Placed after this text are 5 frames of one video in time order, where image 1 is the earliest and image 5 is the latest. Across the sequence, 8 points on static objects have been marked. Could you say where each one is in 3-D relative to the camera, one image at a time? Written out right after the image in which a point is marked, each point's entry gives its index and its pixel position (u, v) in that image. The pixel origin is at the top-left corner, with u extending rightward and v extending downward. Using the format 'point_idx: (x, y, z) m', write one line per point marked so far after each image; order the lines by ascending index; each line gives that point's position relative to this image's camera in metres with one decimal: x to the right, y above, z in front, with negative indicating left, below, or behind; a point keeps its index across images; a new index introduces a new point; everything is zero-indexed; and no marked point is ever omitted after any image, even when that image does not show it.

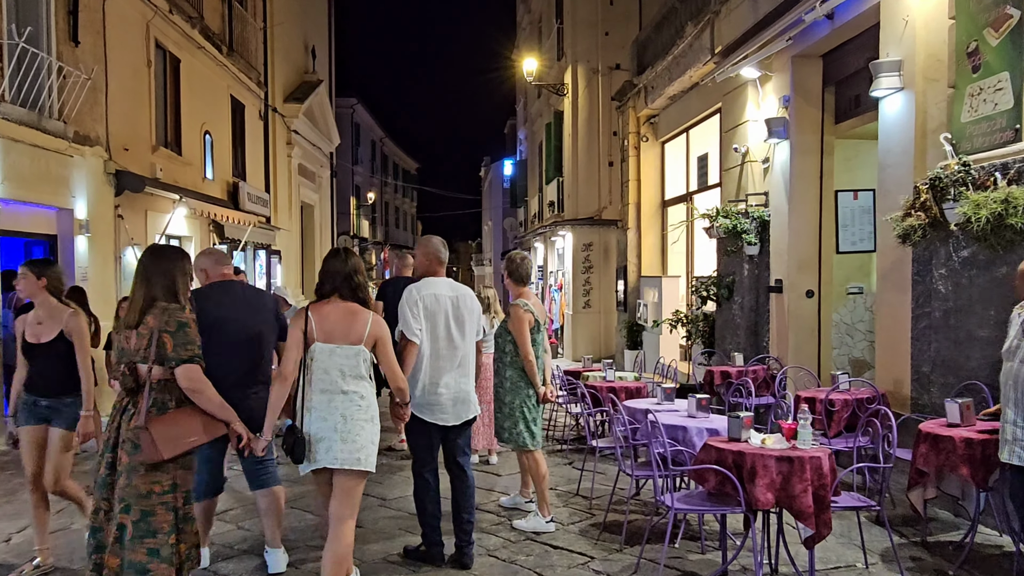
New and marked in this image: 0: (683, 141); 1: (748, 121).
0: (+3.0, +2.6, +12.2) m
1: (+2.8, +2.0, +8.2) m
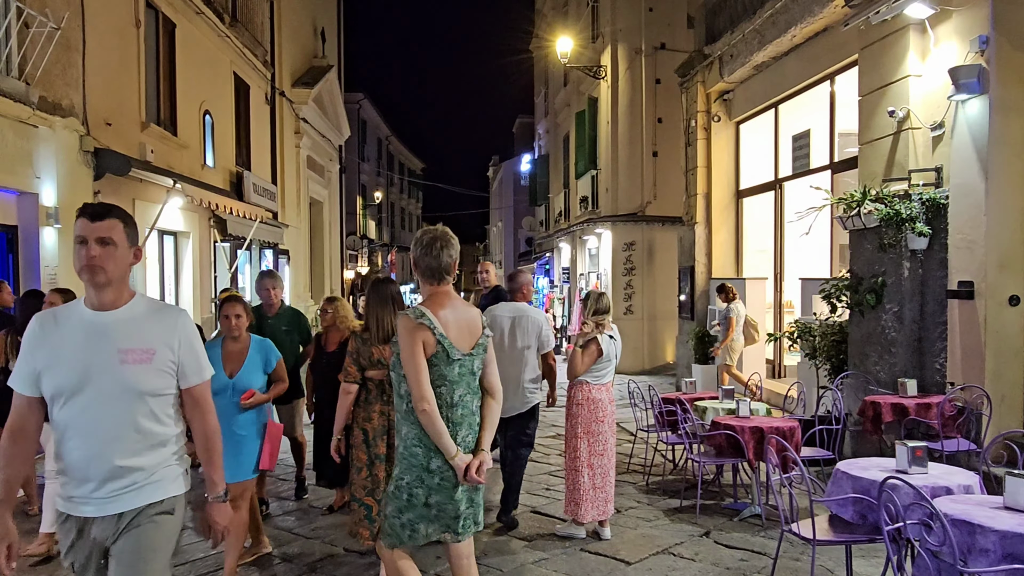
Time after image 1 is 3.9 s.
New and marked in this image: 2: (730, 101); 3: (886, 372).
0: (+3.9, +2.6, +10.3) m
1: (+3.7, +2.0, +6.3) m
2: (+3.6, +3.1, +11.4) m
3: (+3.5, -0.8, +6.5) m
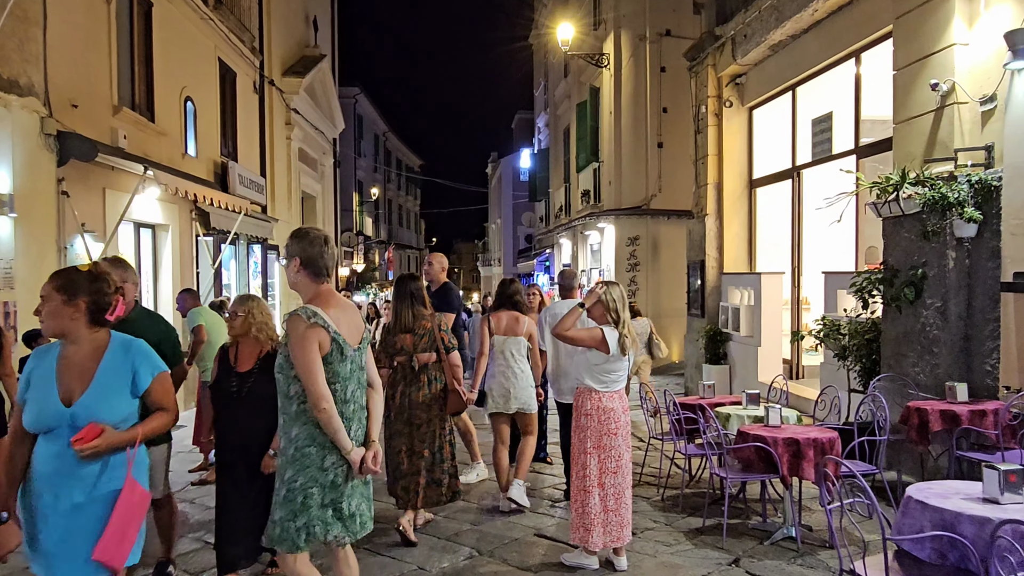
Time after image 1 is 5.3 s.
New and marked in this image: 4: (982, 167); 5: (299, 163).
0: (+3.9, +2.6, +9.7) m
1: (+3.7, +2.0, +5.7) m
2: (+3.6, +3.2, +10.7) m
3: (+3.5, -0.7, +5.9) m
4: (+3.8, +1.0, +5.6) m
5: (-5.8, +3.4, +18.6) m
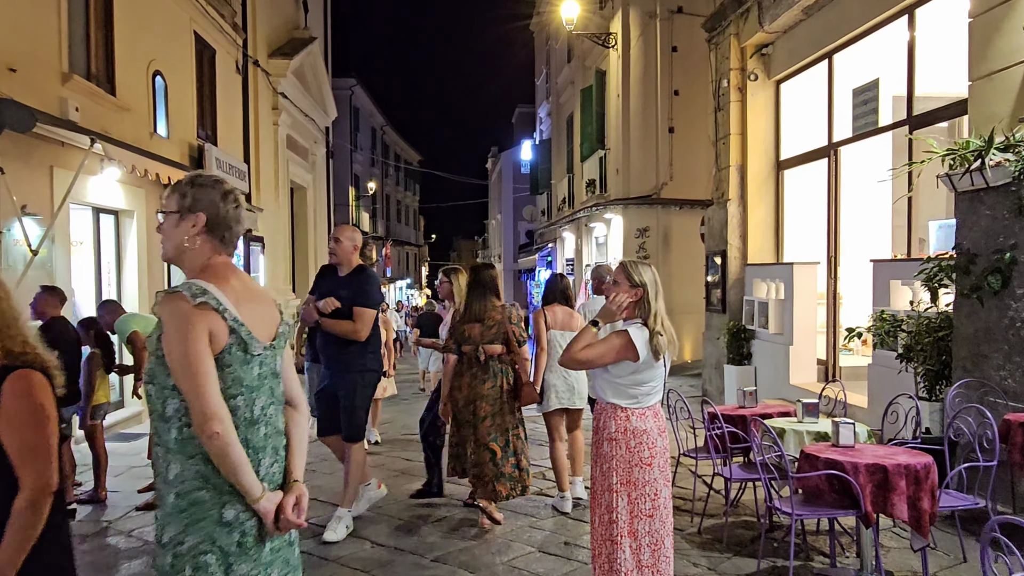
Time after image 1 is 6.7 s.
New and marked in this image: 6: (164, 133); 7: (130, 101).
0: (+3.9, +2.7, +8.6) m
1: (+3.7, +2.1, +4.7) m
2: (+3.6, +3.3, +9.7) m
3: (+3.6, -0.6, +4.9) m
4: (+3.8, +1.1, +4.5) m
5: (-5.7, +3.5, +17.6) m
6: (-5.3, +2.4, +10.5) m
7: (-5.2, +2.6, +9.4) m
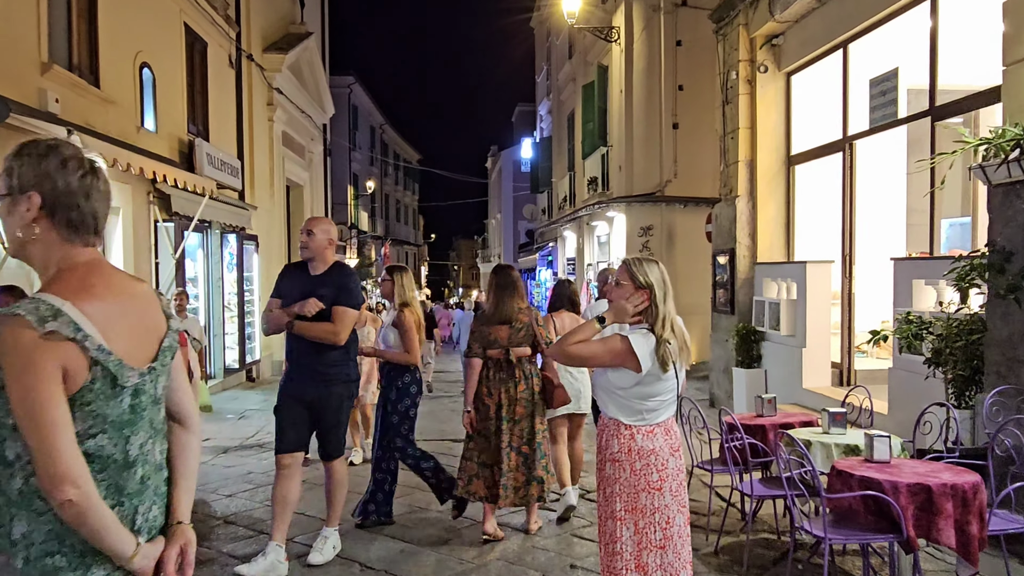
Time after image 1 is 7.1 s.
0: (+3.9, +2.7, +8.3) m
1: (+3.7, +2.1, +4.3) m
2: (+3.6, +3.3, +9.3) m
3: (+3.6, -0.6, +4.5) m
4: (+3.8, +1.1, +4.2) m
5: (-5.7, +3.5, +17.2) m
6: (-5.3, +2.4, +10.1) m
7: (-5.2, +2.6, +9.0) m
